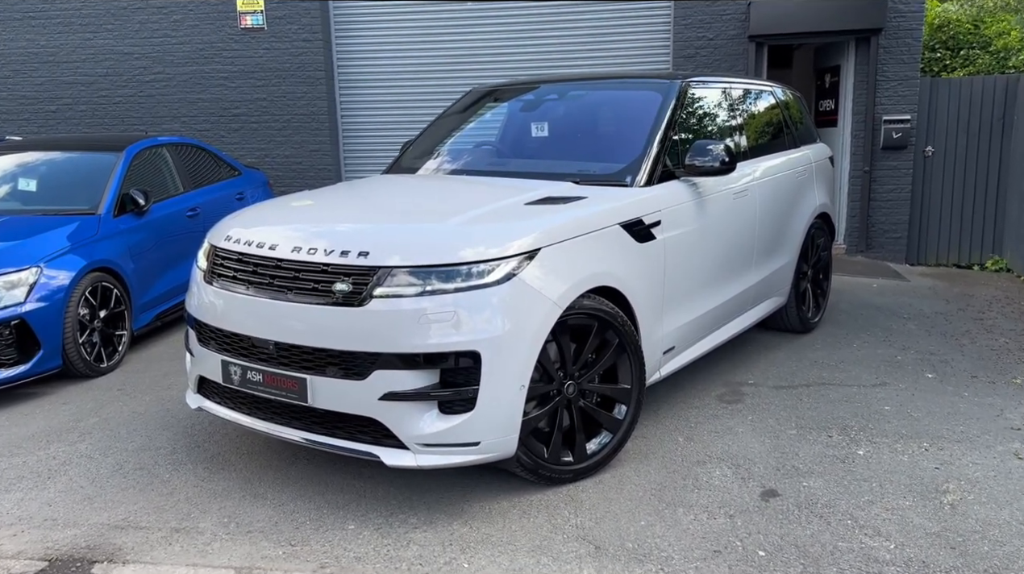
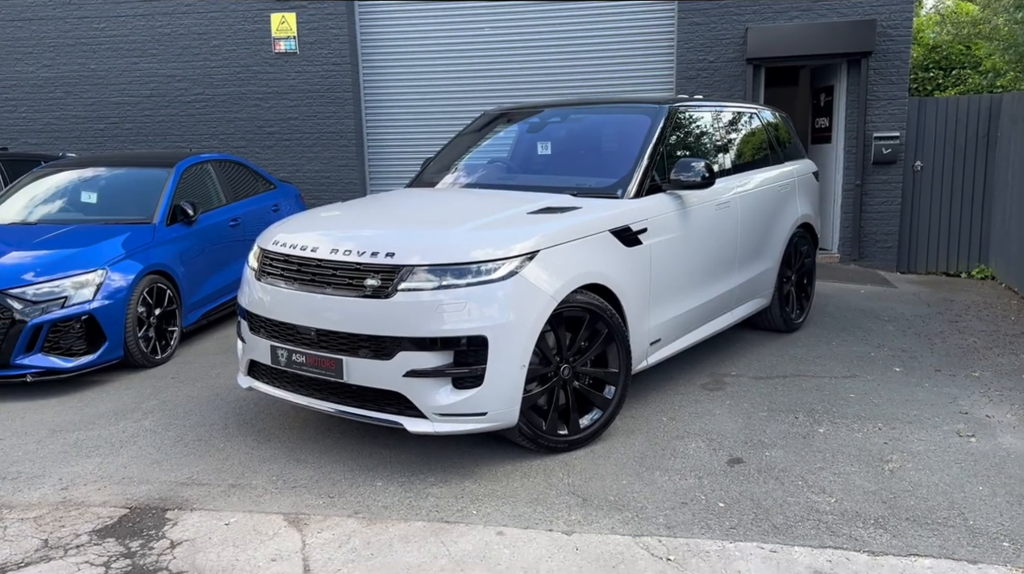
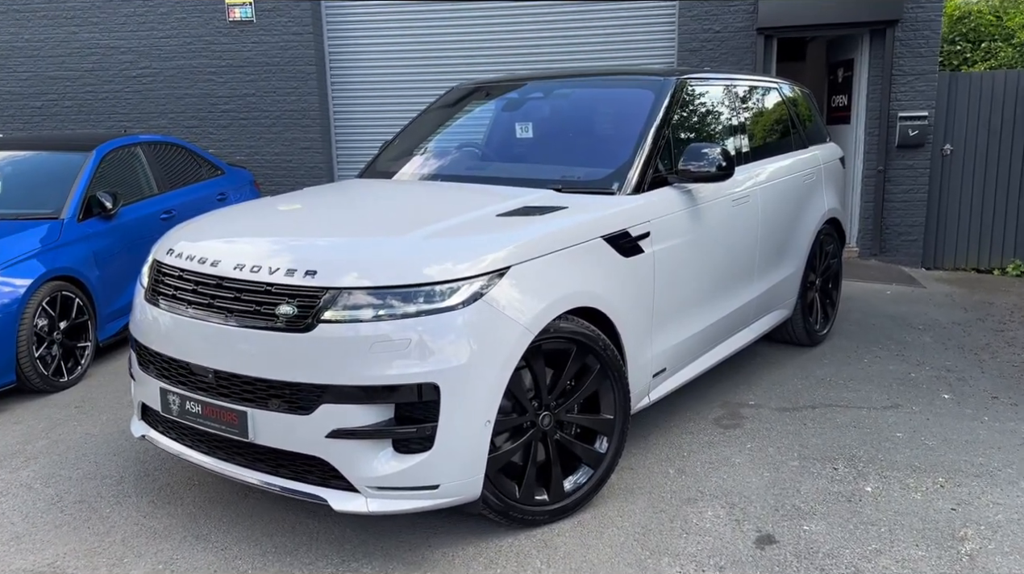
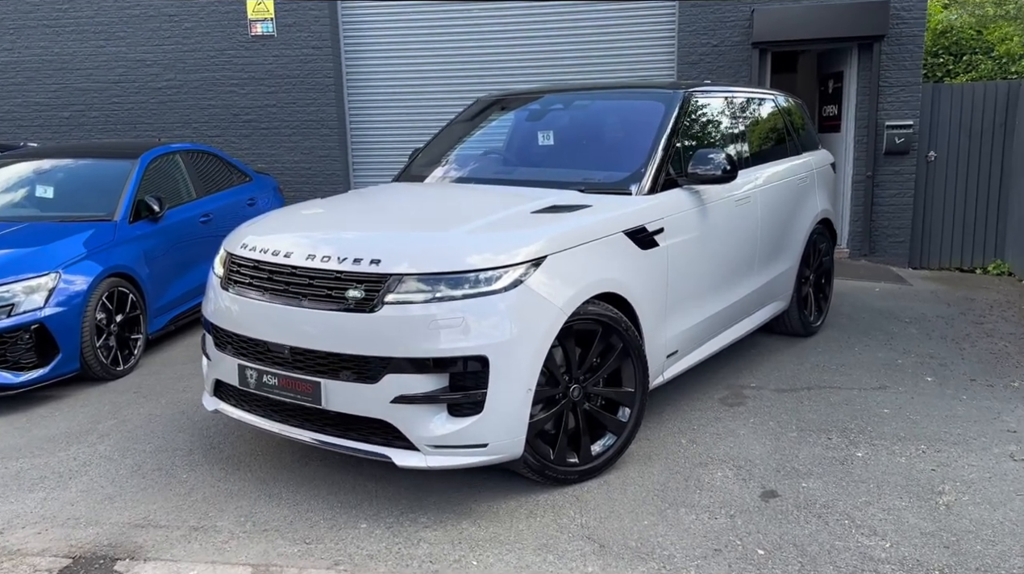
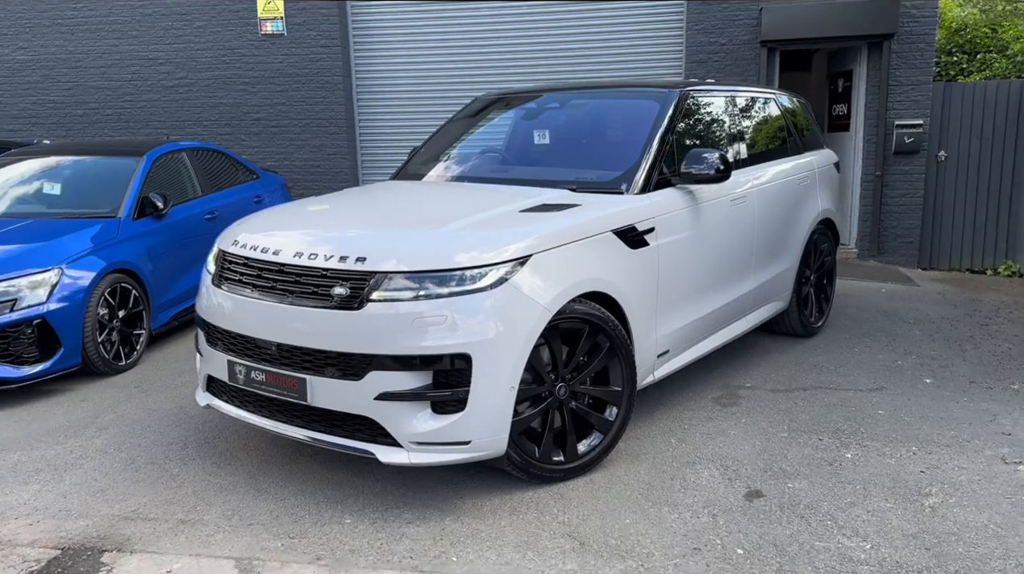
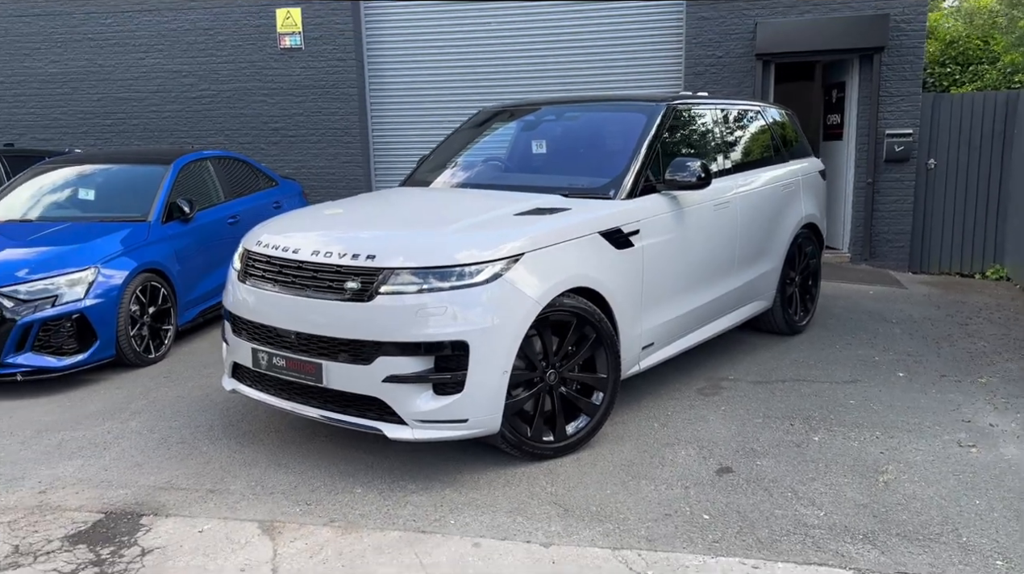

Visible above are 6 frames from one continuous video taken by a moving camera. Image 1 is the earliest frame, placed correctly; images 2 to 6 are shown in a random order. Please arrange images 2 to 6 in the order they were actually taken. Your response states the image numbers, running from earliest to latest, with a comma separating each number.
2, 4, 3, 5, 6
